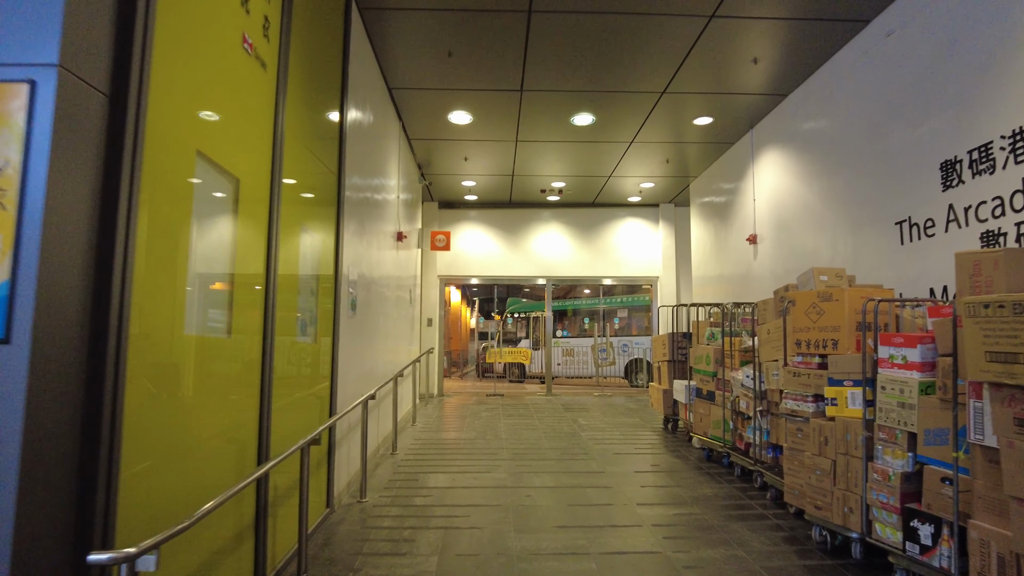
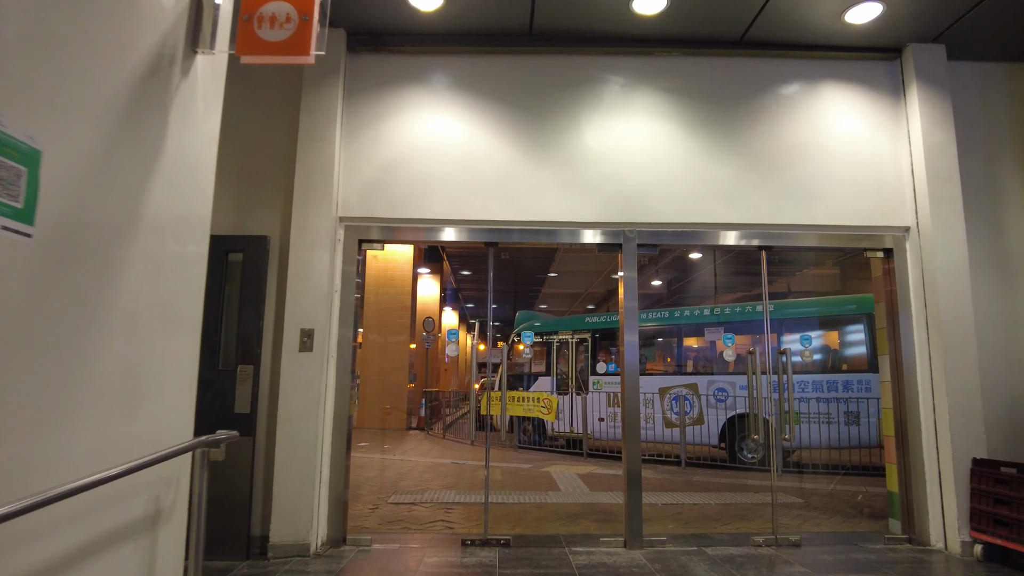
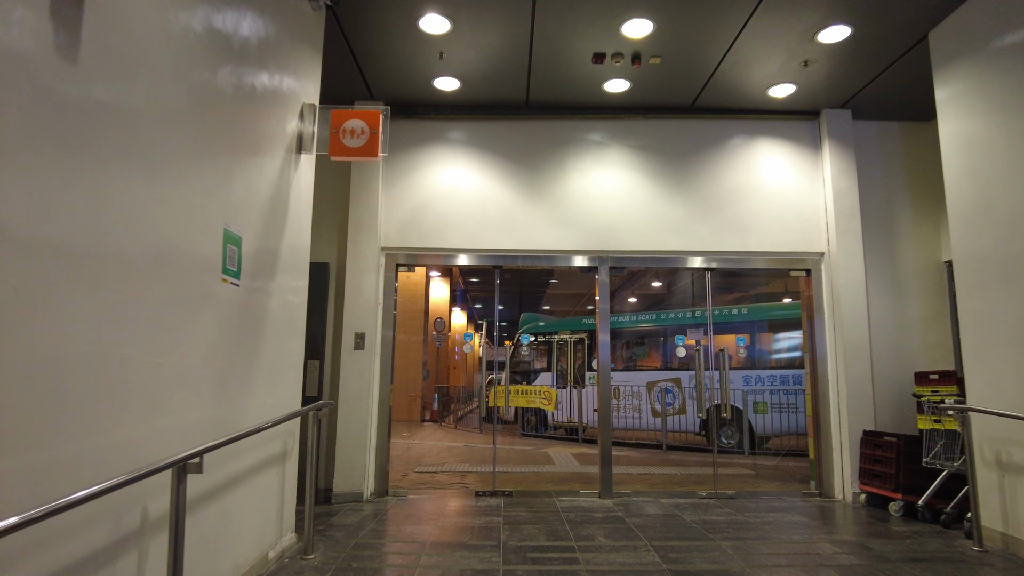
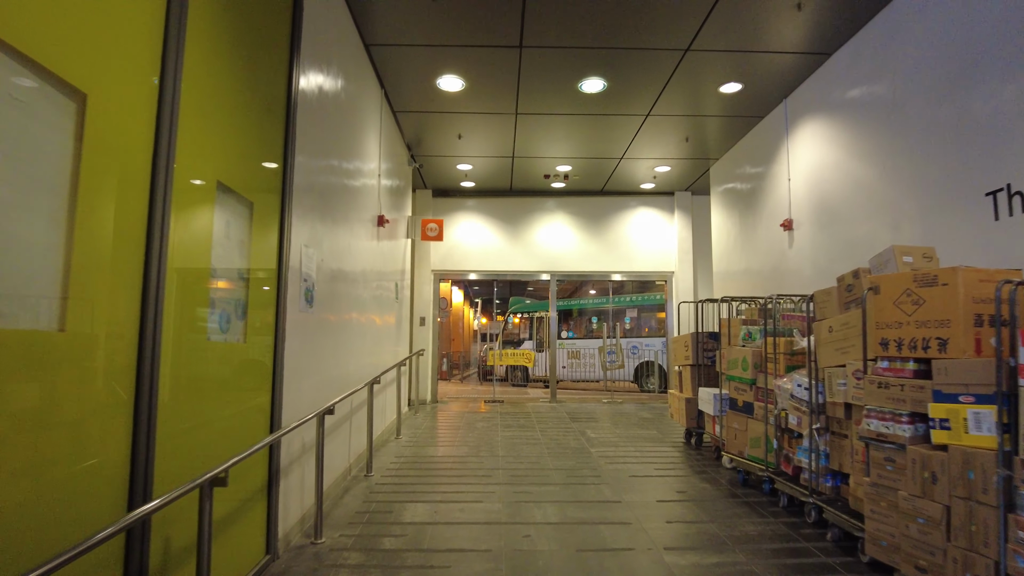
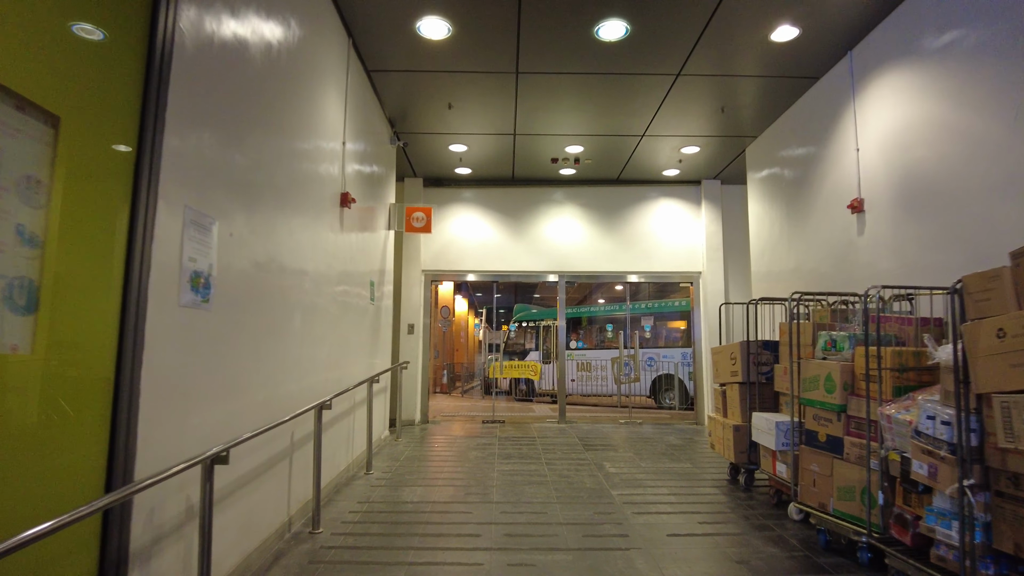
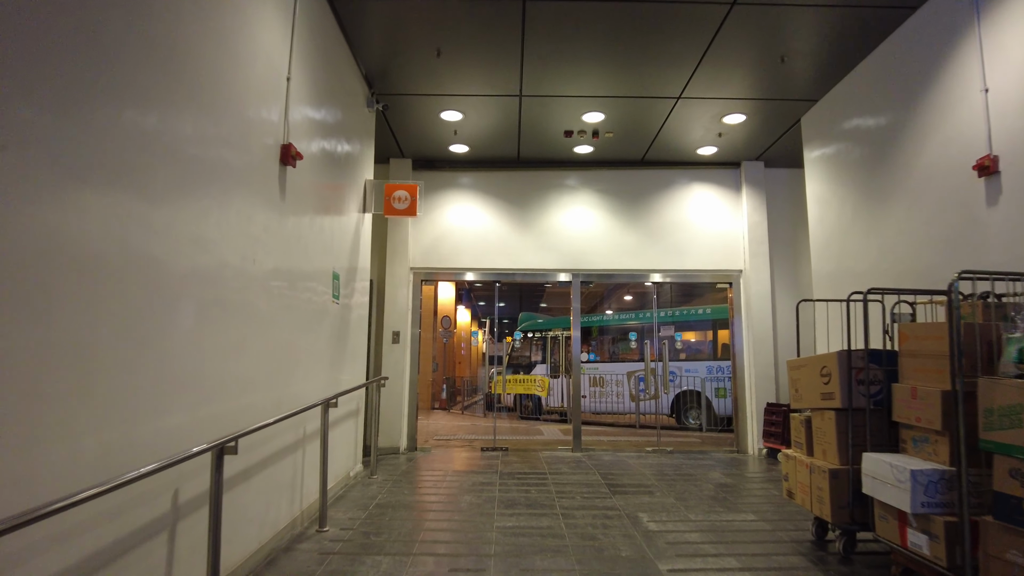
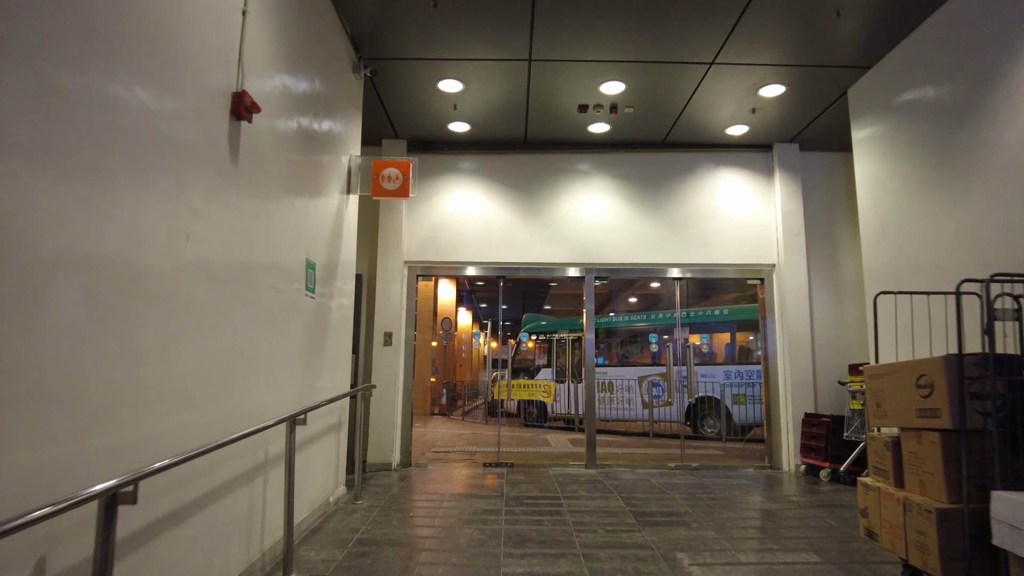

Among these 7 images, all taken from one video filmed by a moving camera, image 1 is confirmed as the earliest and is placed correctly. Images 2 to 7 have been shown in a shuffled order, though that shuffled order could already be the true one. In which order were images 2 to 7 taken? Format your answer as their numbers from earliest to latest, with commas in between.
4, 5, 6, 7, 3, 2
